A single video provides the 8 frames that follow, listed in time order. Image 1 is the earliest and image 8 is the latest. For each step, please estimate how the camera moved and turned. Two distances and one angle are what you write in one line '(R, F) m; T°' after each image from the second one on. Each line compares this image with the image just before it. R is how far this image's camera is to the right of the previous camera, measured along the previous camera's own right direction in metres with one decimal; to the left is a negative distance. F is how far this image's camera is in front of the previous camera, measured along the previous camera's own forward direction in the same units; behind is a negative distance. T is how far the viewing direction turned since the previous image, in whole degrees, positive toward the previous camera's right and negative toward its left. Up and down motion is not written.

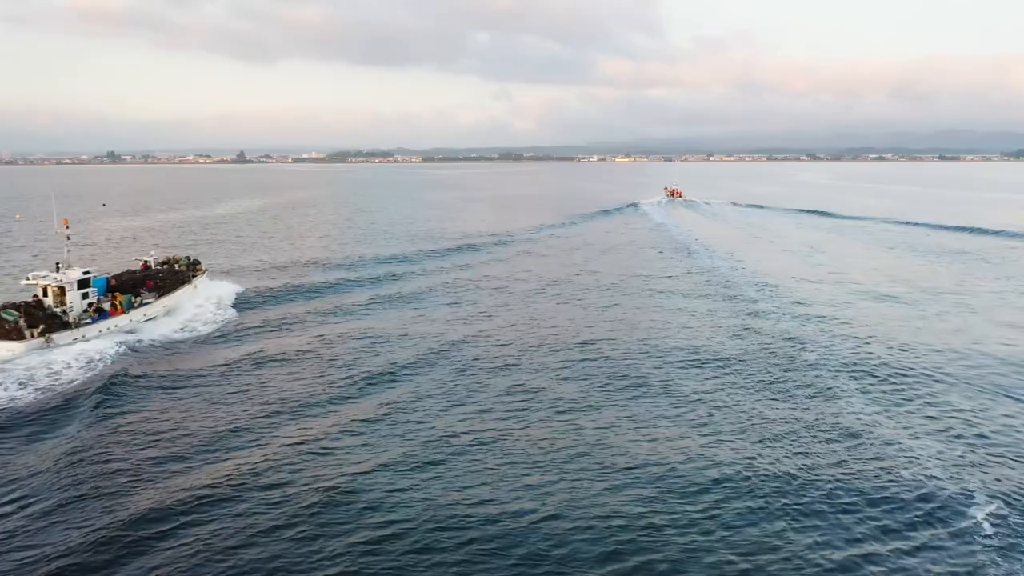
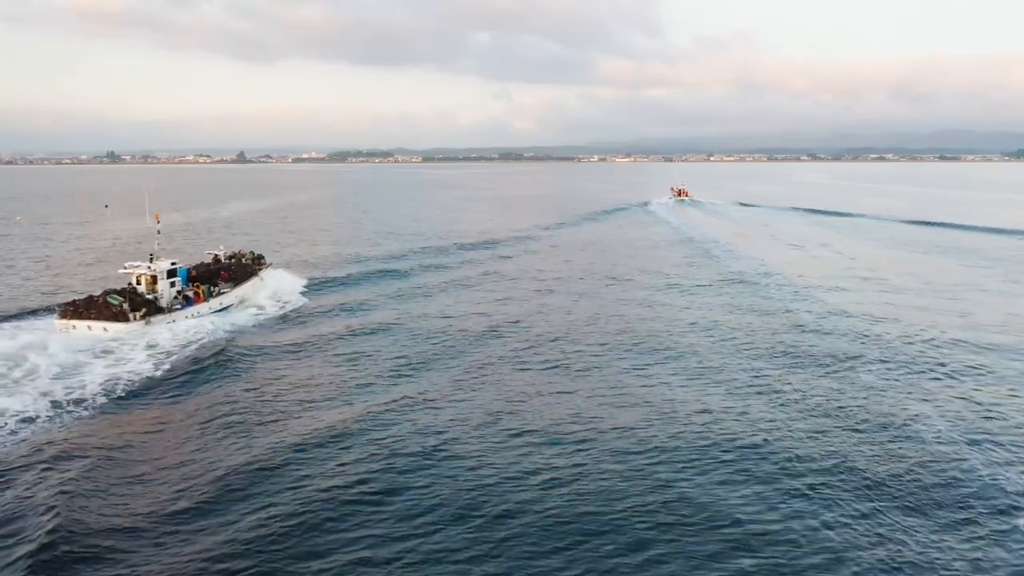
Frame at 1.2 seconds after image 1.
(-1.5, +1.2) m; 0°
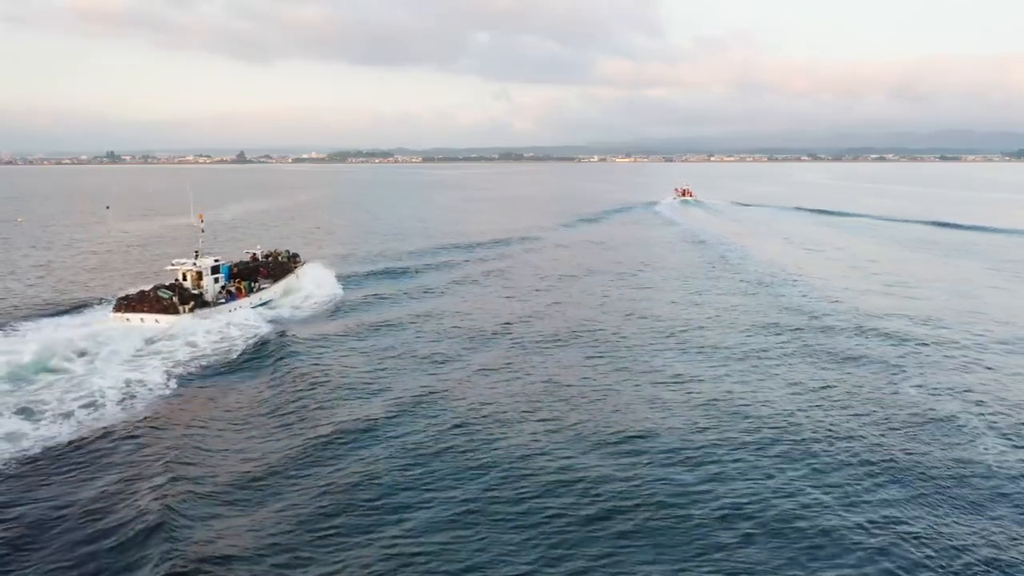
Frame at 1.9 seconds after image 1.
(-1.1, -1.1) m; 0°
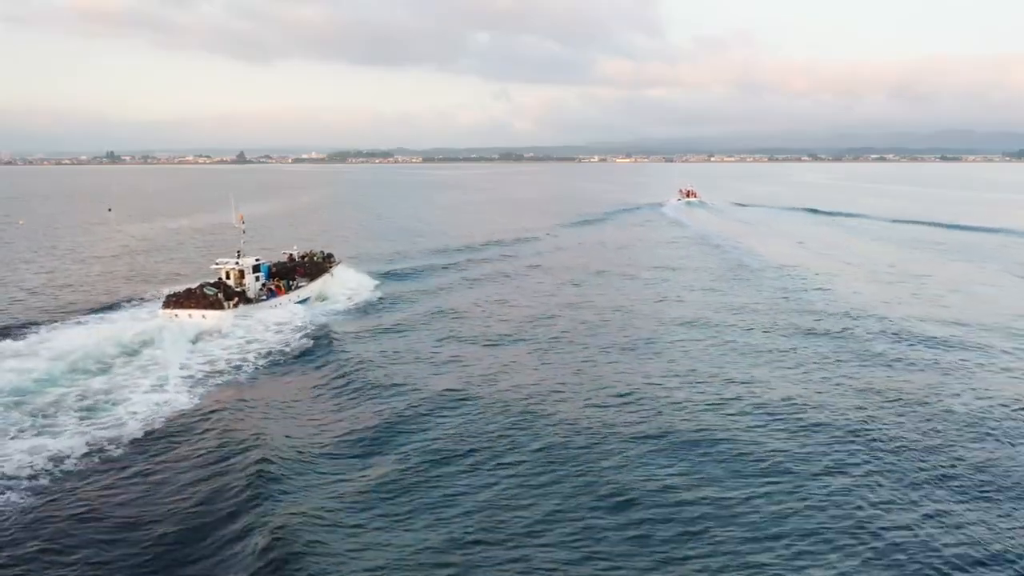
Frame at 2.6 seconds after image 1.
(-1.0, +1.1) m; 0°
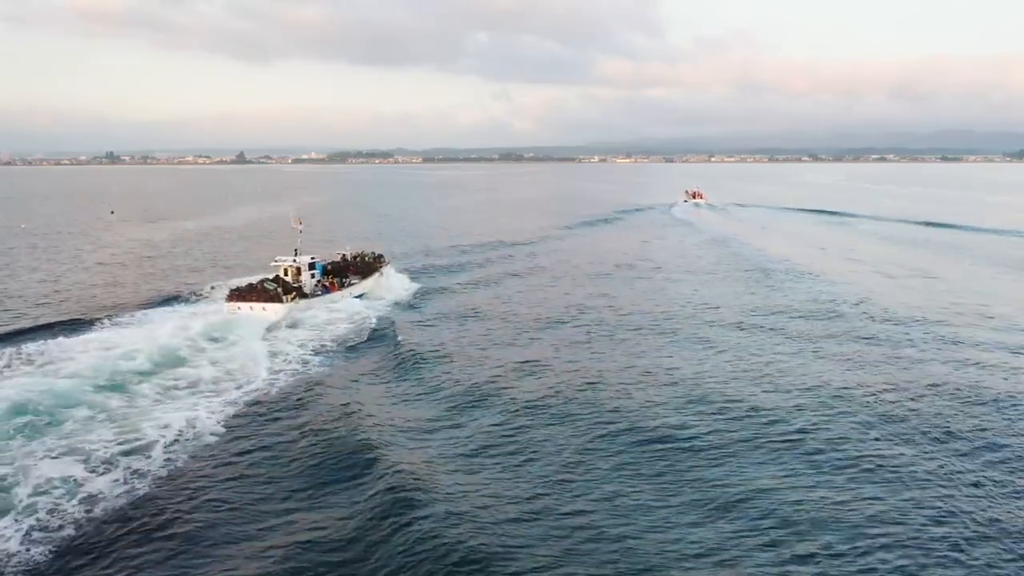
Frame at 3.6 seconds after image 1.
(-1.3, +1.9) m; 0°
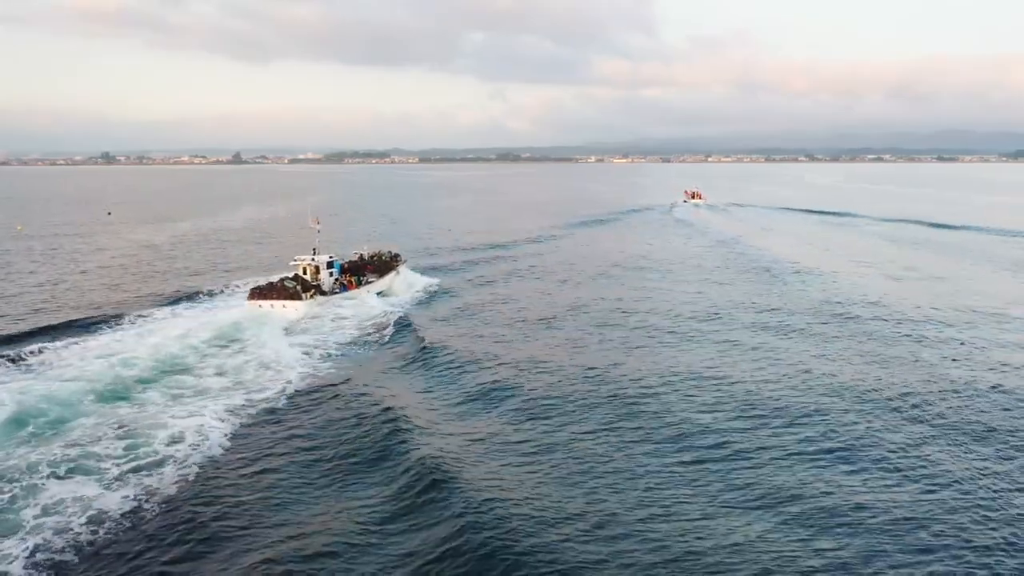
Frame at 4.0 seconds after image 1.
(-0.8, -1.0) m; 0°
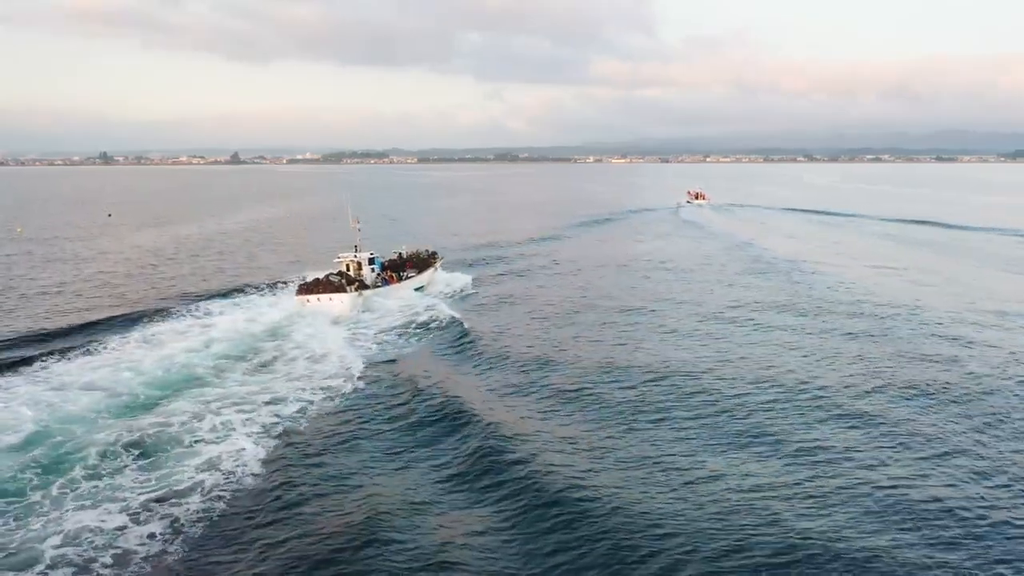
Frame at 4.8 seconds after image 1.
(-1.4, +1.5) m; 0°
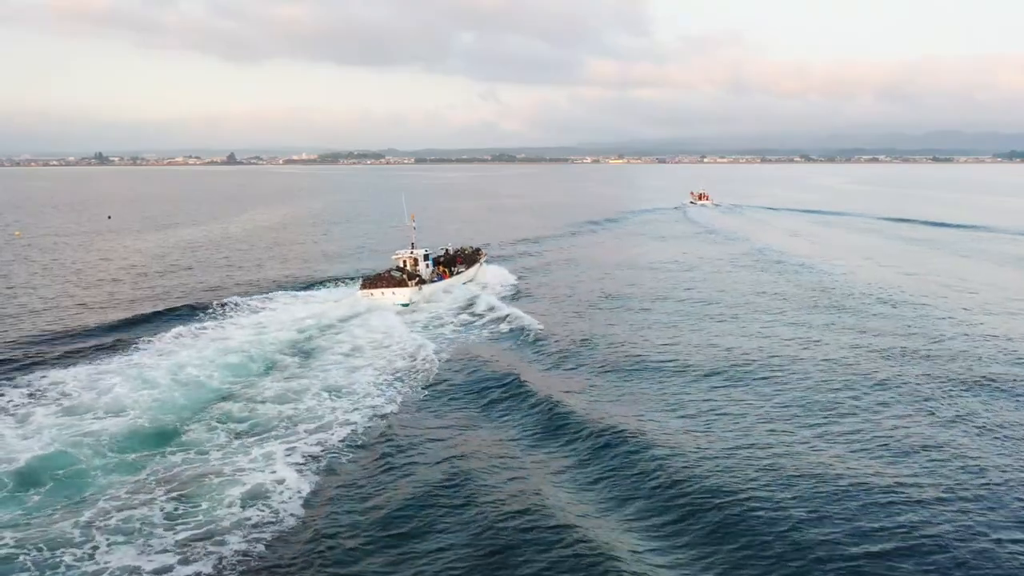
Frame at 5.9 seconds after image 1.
(-1.9, +1.1) m; 0°
